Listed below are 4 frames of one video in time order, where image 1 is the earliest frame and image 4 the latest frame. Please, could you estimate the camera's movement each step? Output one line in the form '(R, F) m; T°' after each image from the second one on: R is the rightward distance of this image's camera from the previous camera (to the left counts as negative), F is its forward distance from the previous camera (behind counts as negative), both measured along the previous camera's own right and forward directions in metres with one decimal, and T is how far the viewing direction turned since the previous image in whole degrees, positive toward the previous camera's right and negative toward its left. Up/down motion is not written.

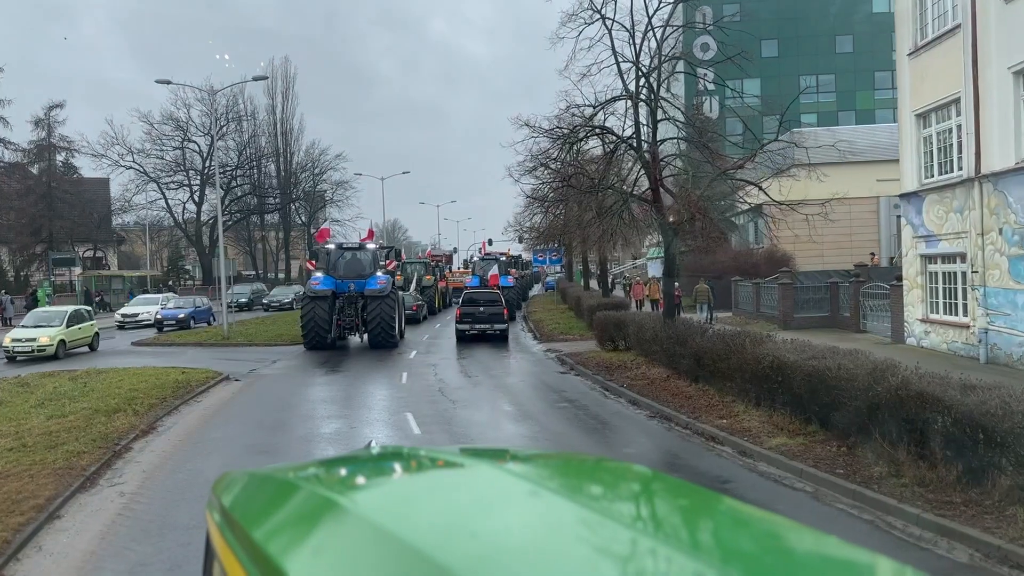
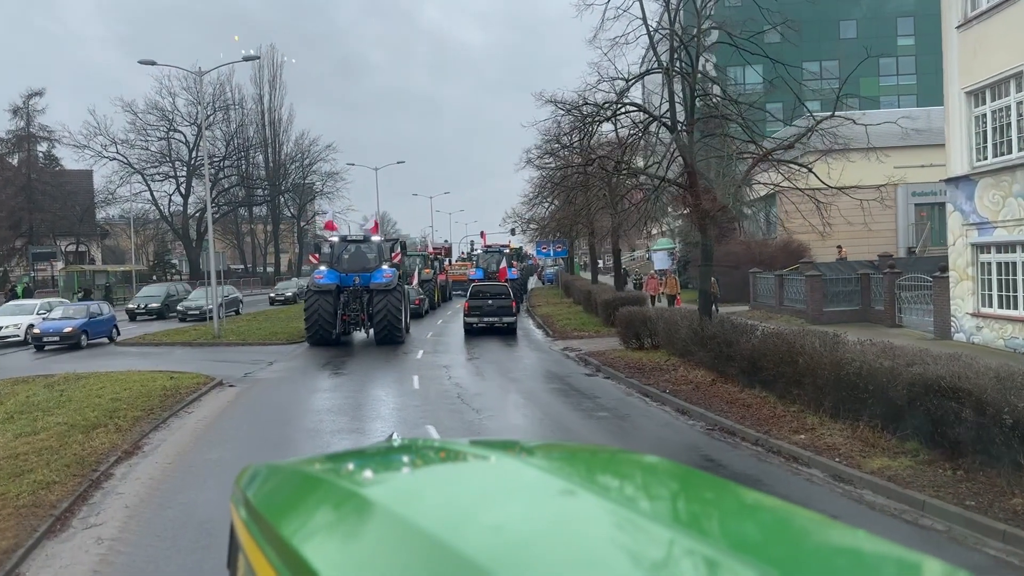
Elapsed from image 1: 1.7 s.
(-0.6, +1.5) m; +1°
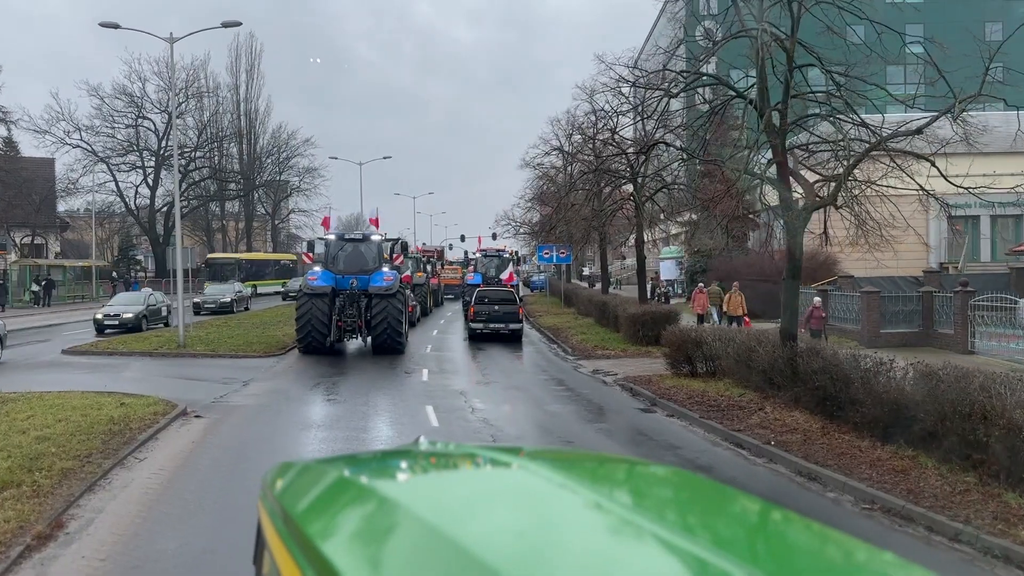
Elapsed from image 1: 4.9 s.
(-1.1, +2.9) m; +2°
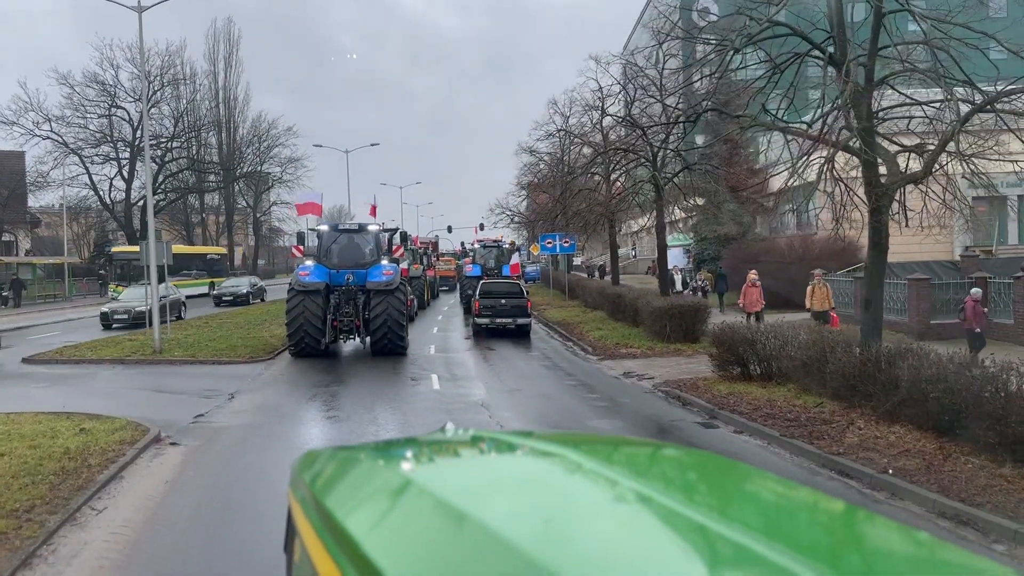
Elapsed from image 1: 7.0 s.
(-0.7, +1.9) m; +1°
